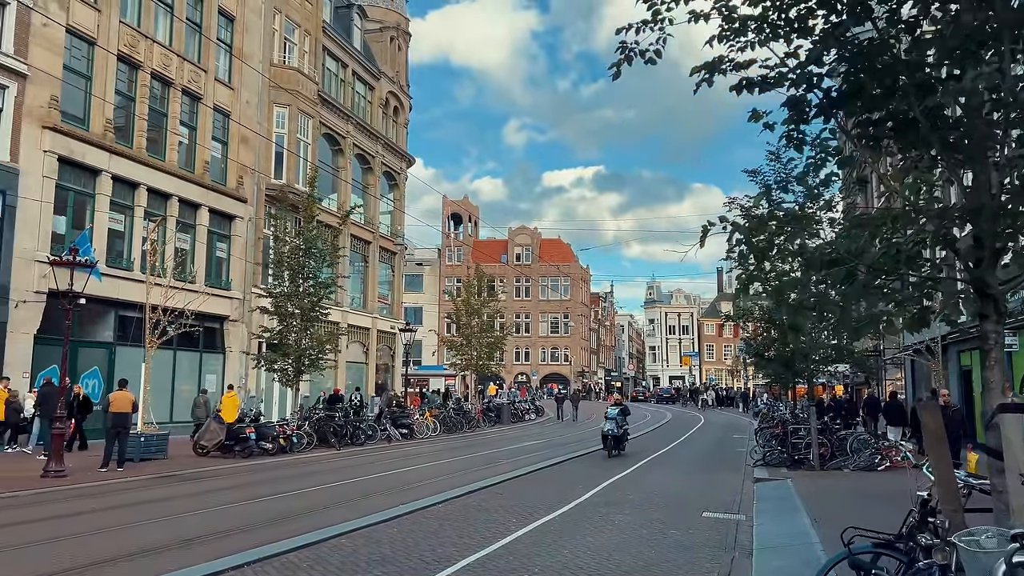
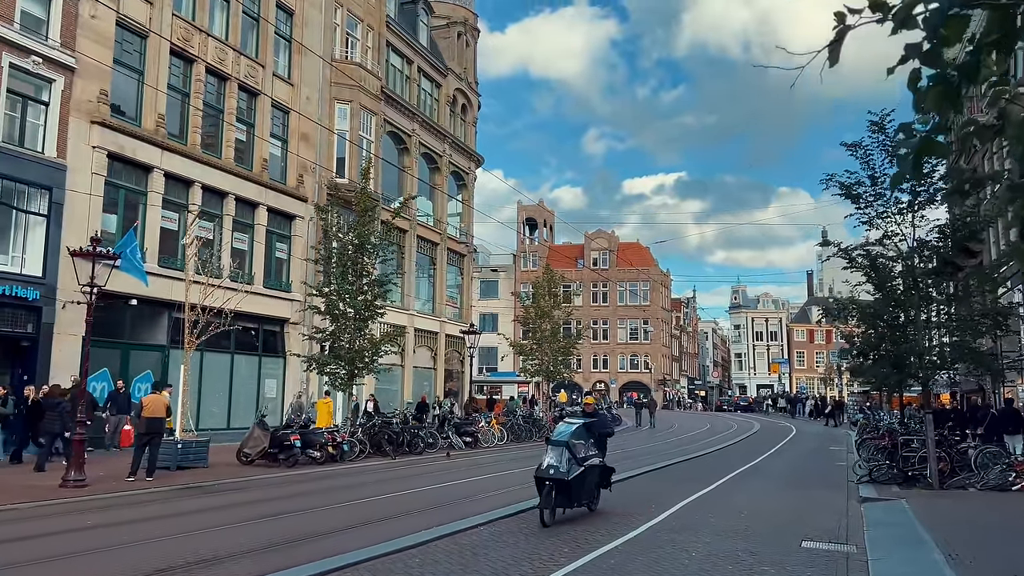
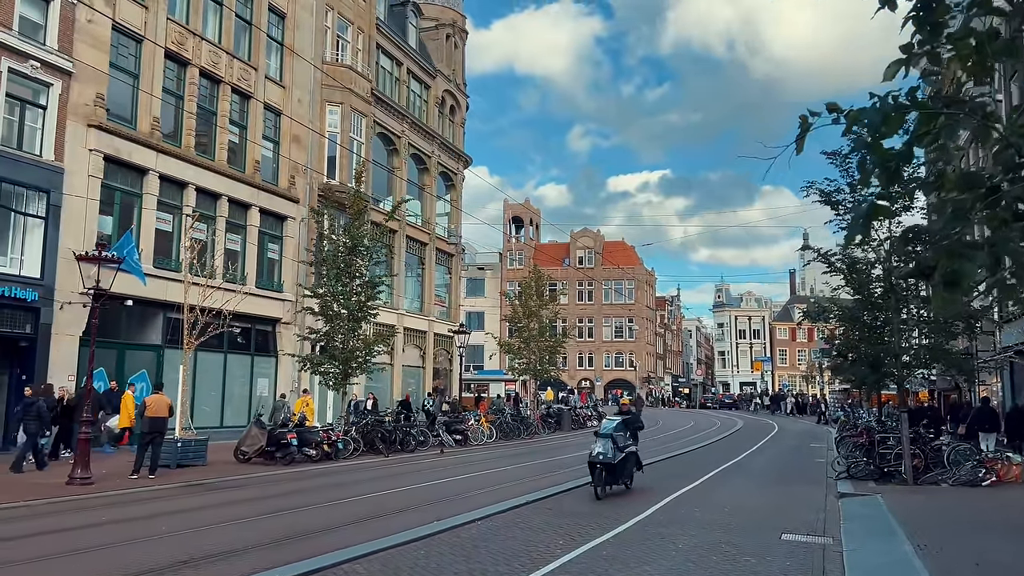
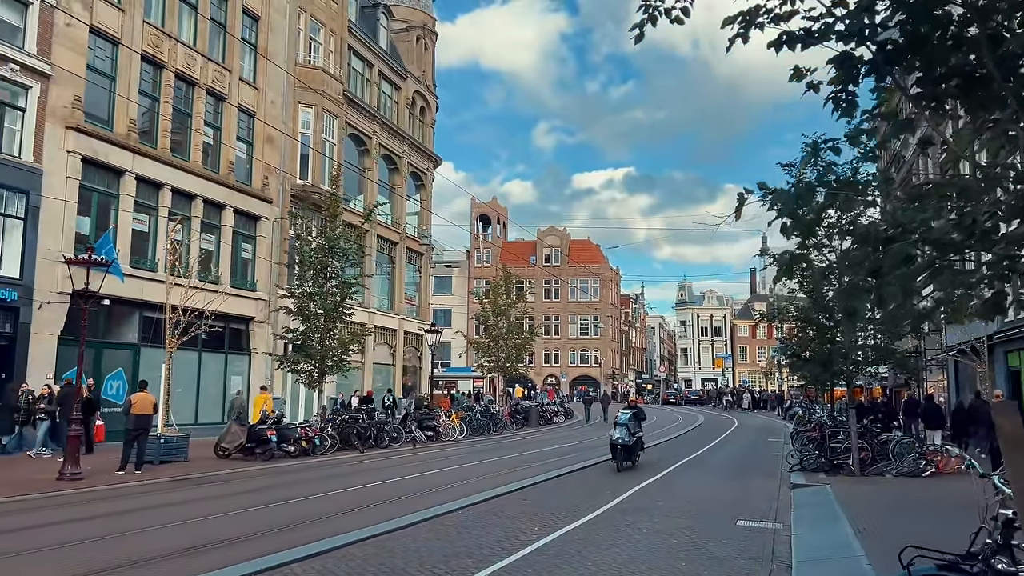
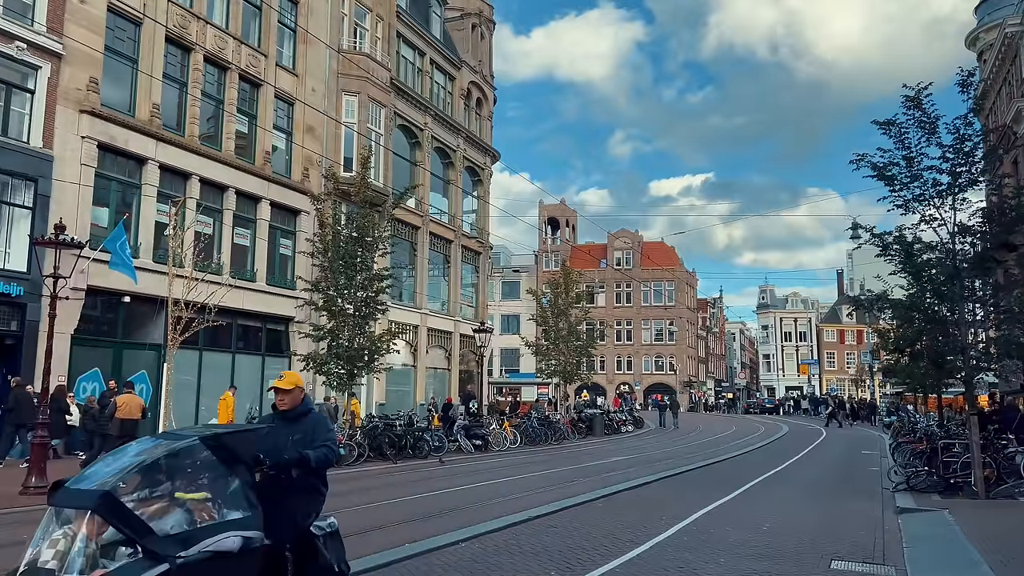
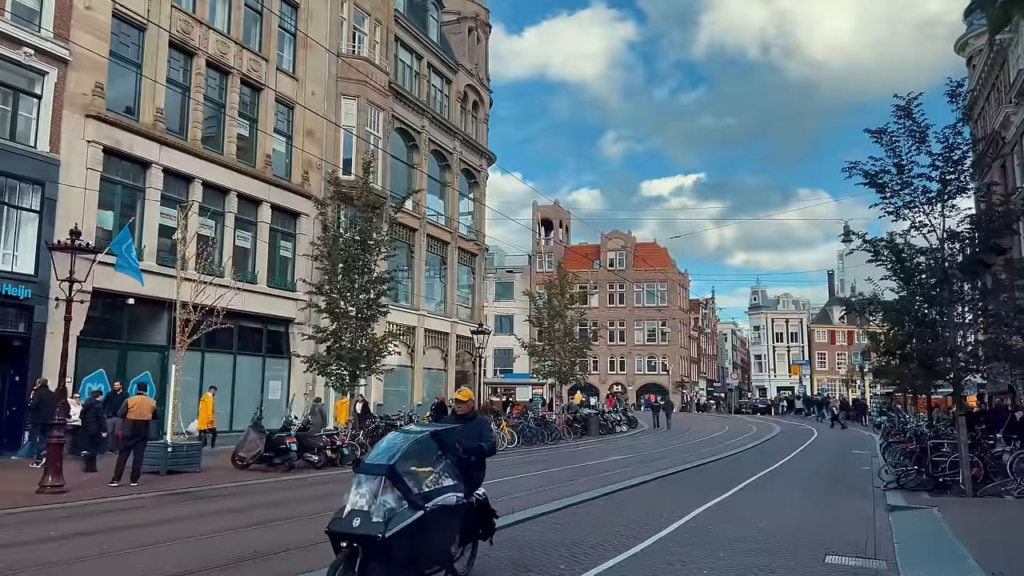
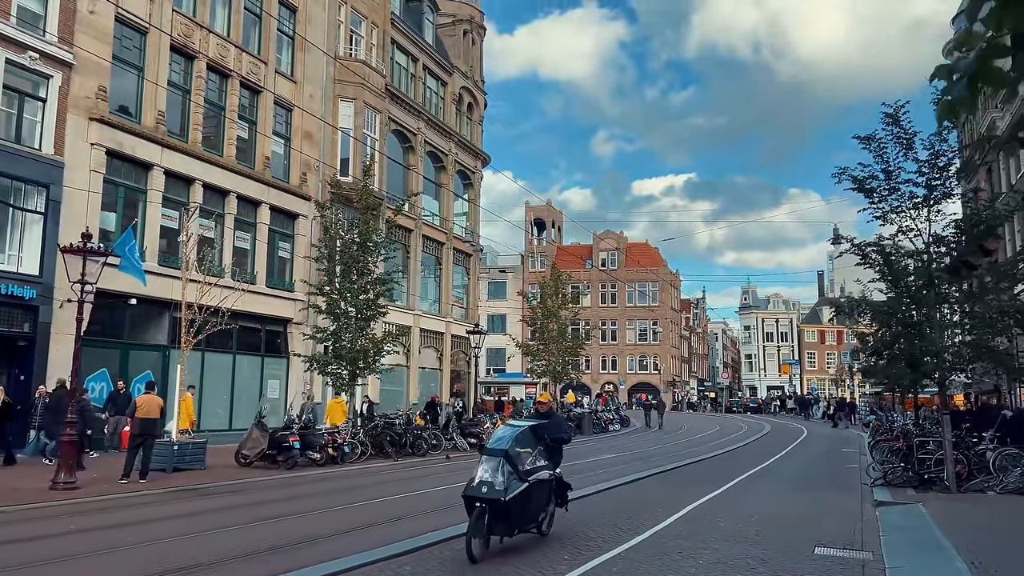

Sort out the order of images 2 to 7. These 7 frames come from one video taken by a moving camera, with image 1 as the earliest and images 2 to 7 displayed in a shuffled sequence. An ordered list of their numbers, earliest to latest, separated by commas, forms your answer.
4, 3, 2, 7, 6, 5
